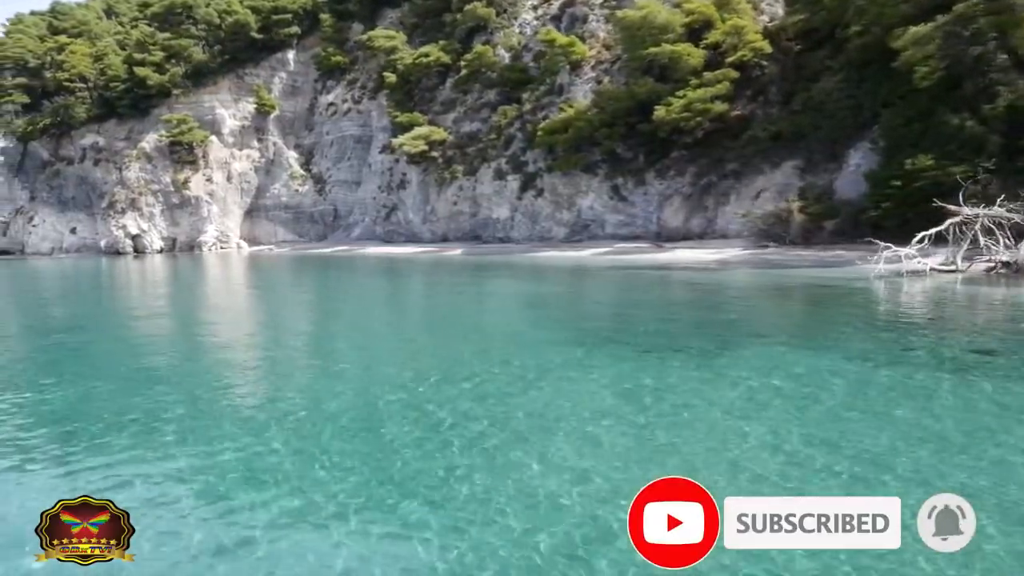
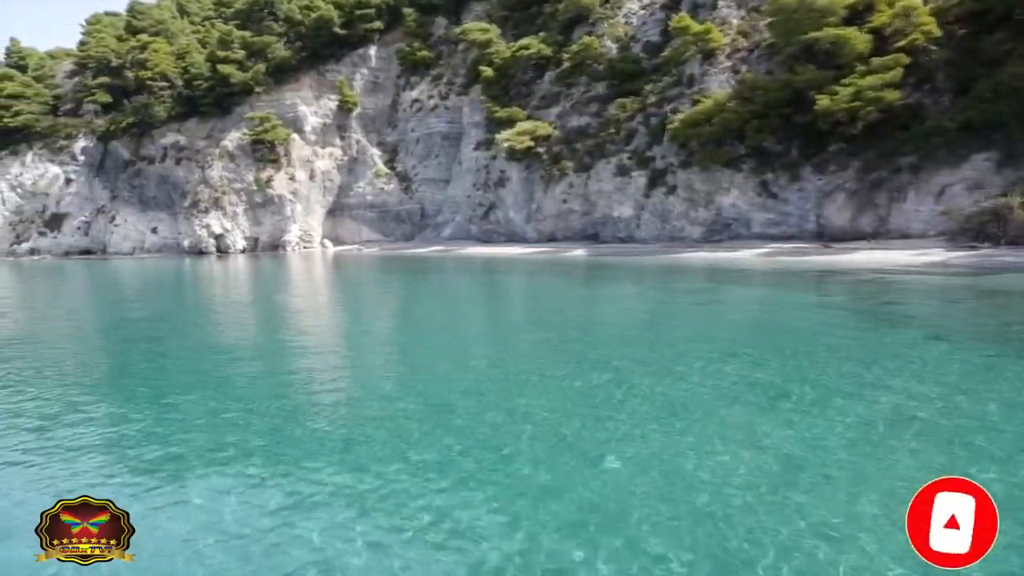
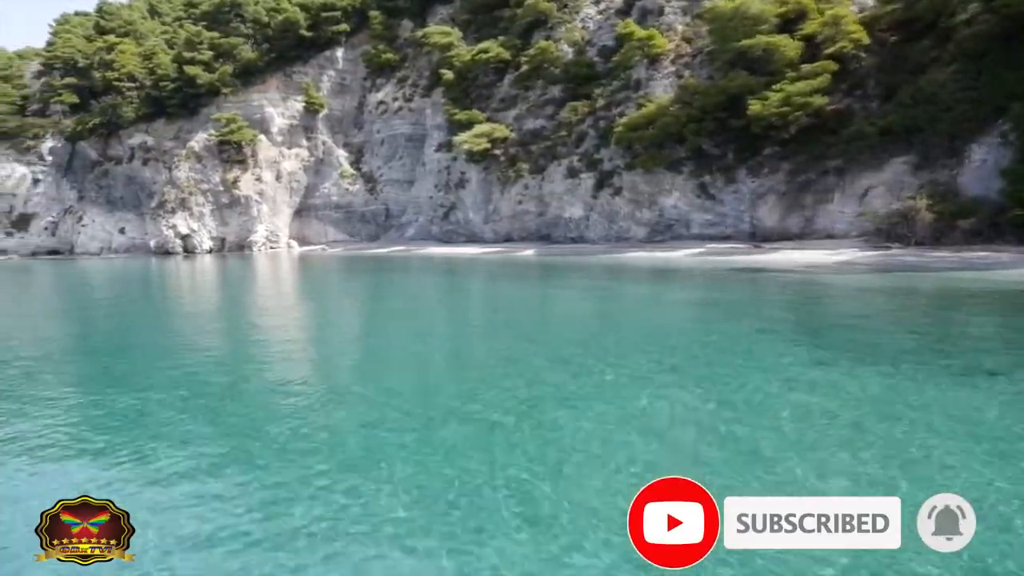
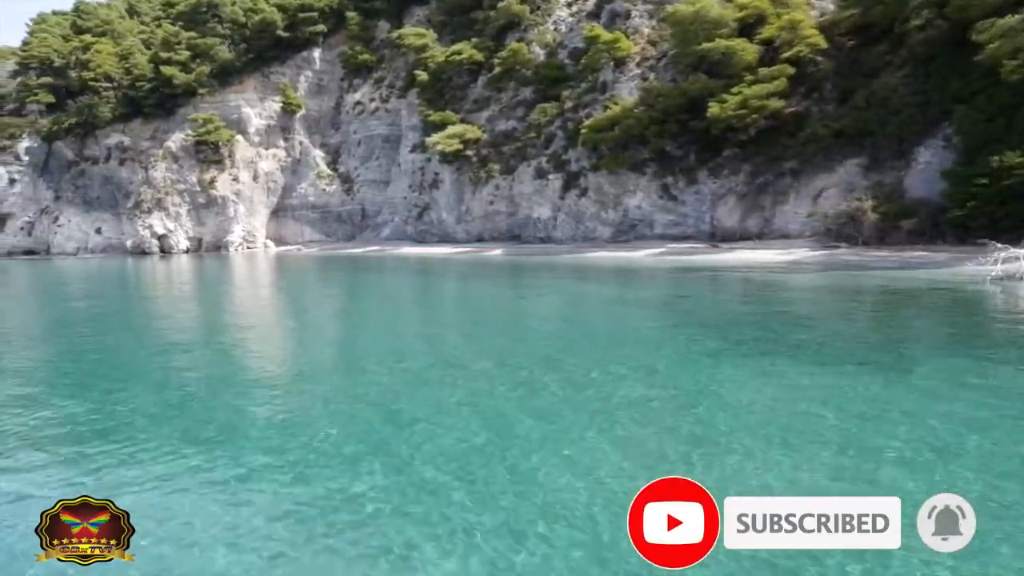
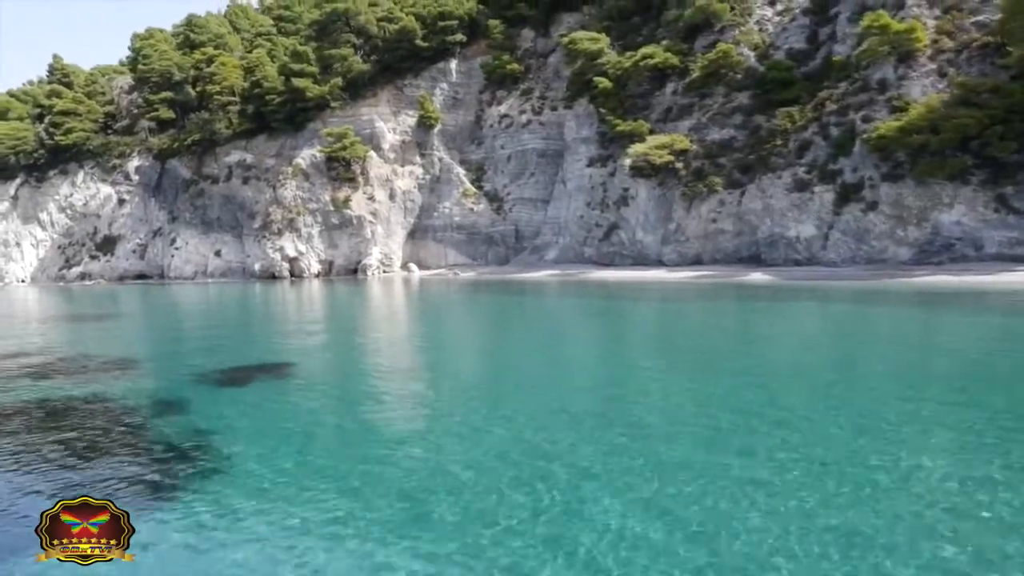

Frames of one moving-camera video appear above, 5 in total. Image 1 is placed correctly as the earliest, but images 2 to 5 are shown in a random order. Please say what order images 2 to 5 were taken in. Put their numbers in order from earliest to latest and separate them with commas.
4, 3, 2, 5
